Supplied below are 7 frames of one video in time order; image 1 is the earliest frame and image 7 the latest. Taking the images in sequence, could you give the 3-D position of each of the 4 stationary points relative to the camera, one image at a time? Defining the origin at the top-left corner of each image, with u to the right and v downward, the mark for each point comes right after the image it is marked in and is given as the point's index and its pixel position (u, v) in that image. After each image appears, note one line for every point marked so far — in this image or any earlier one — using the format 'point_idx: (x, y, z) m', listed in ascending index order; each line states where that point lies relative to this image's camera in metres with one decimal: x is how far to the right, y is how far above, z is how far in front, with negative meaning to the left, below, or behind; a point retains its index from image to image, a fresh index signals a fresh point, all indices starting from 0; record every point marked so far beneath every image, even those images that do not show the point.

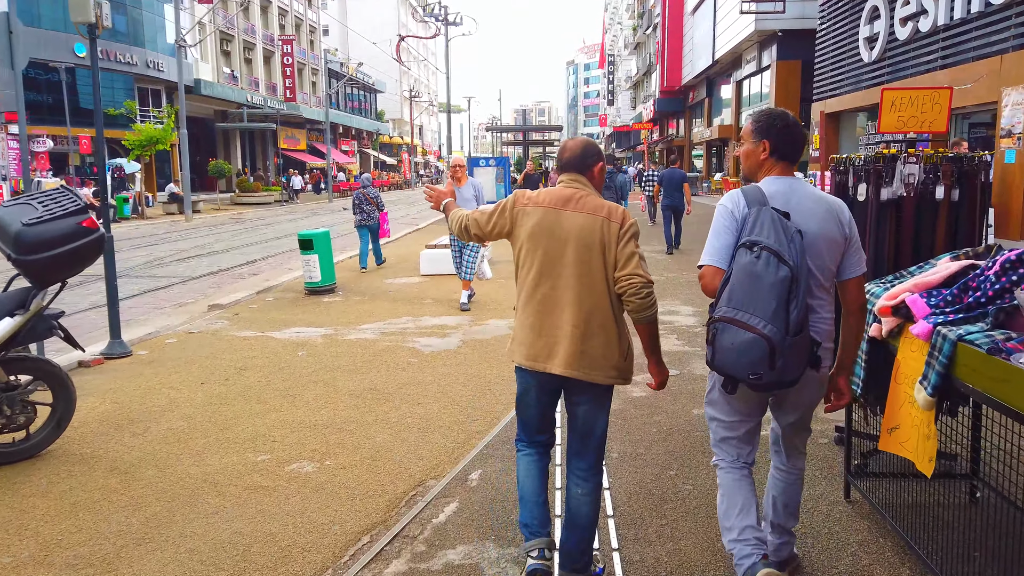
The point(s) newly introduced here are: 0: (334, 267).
0: (-2.4, +0.3, +10.5) m
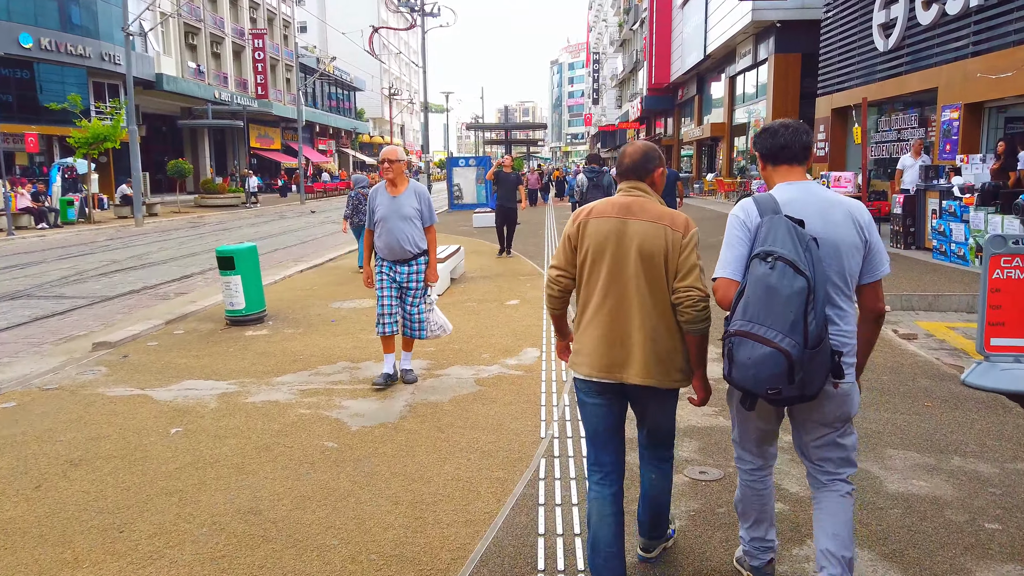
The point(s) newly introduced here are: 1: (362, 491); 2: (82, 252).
0: (-2.7, 0.0, +8.4) m
1: (-0.7, -1.0, +3.8) m
2: (-9.7, +0.8, +17.4) m
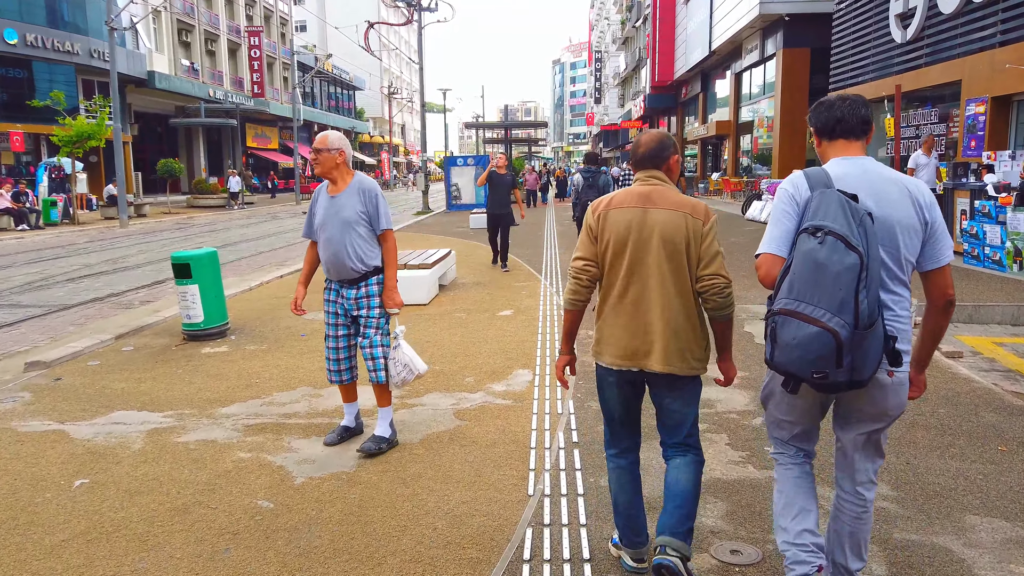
0: (-2.8, -0.1, +7.5) m
1: (-0.8, -1.1, +2.9) m
2: (-9.7, +0.7, +16.5) m
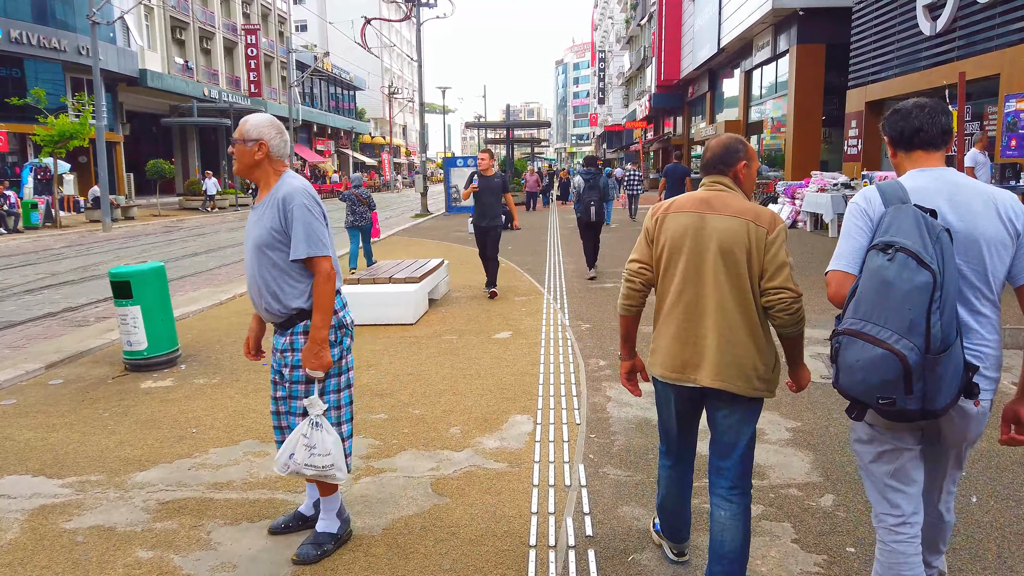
0: (-2.8, -0.3, +6.5) m
1: (-0.9, -1.3, +1.8) m
2: (-9.7, +0.5, +15.5) m
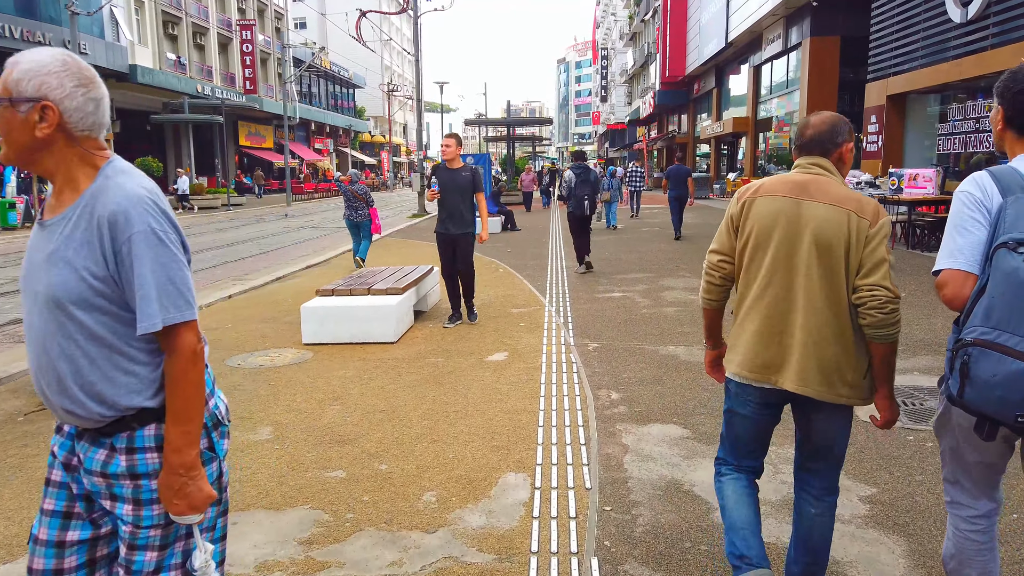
0: (-2.9, -0.4, +5.5) m
1: (-0.9, -1.4, +0.8) m
2: (-9.7, +0.4, +14.5) m
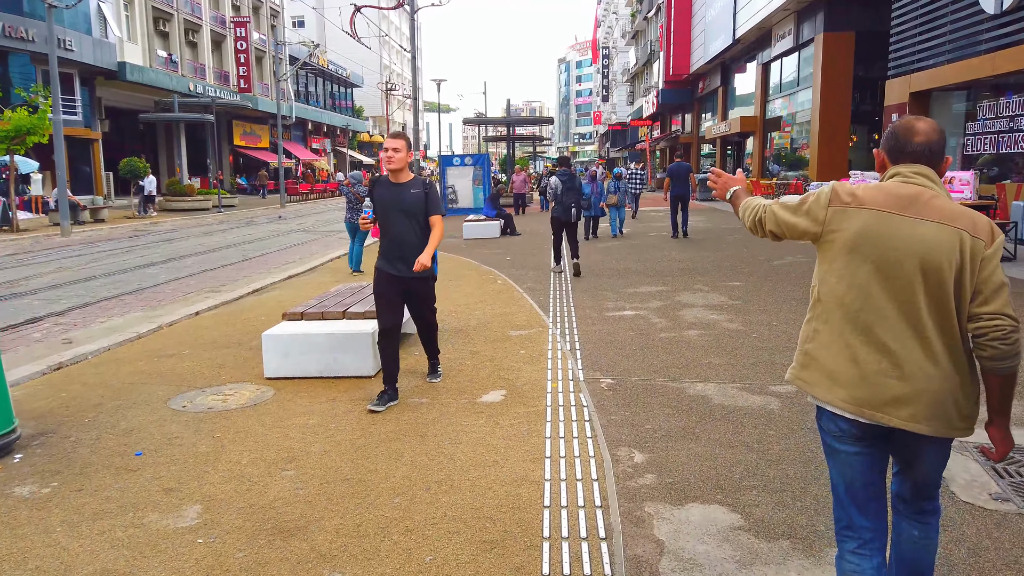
0: (-2.9, -0.6, +4.4) m
1: (-0.9, -1.6, -0.2) m
2: (-9.7, +0.3, +13.5) m
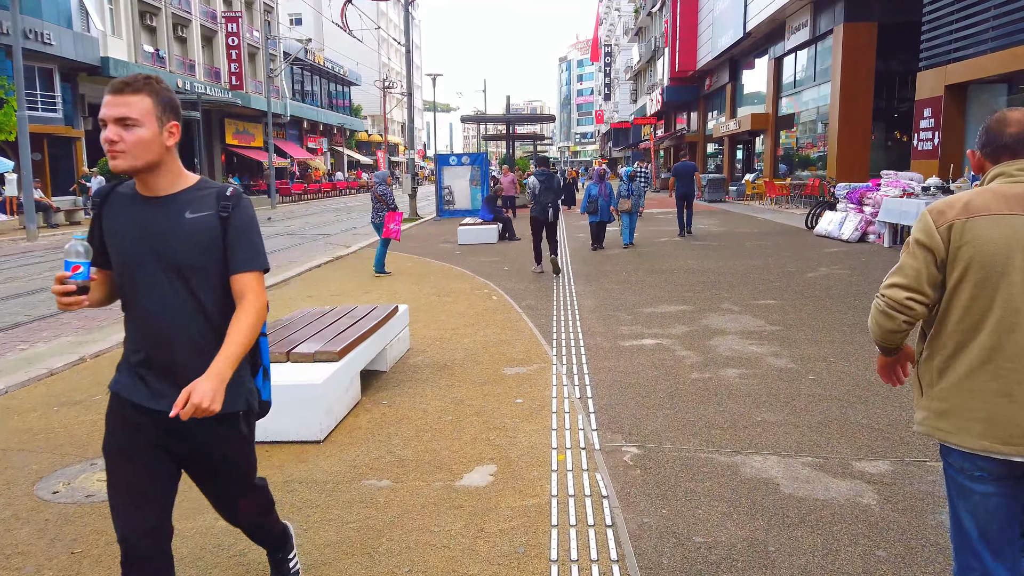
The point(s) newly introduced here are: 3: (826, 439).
0: (-2.9, -0.8, +3.0) m
1: (-1.0, -1.8, -1.6) m
2: (-9.8, +0.1, +12.1) m
3: (+1.7, -0.8, +4.3) m
